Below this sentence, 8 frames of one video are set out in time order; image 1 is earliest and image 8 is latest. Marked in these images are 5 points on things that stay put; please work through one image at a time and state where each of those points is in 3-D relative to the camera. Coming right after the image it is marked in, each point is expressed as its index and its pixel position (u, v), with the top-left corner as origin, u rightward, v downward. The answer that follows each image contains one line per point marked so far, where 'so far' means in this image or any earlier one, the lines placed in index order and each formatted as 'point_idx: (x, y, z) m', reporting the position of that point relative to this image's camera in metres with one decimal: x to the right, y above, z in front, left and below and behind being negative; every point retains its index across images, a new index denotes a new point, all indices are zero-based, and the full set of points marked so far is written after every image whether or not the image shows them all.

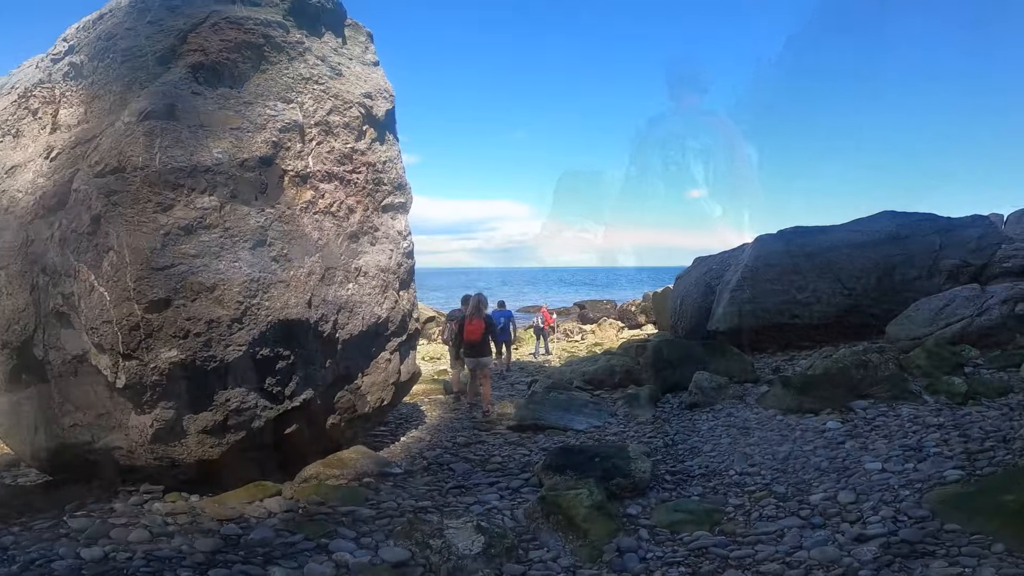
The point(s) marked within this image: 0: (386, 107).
0: (-1.4, +1.9, +12.1) m
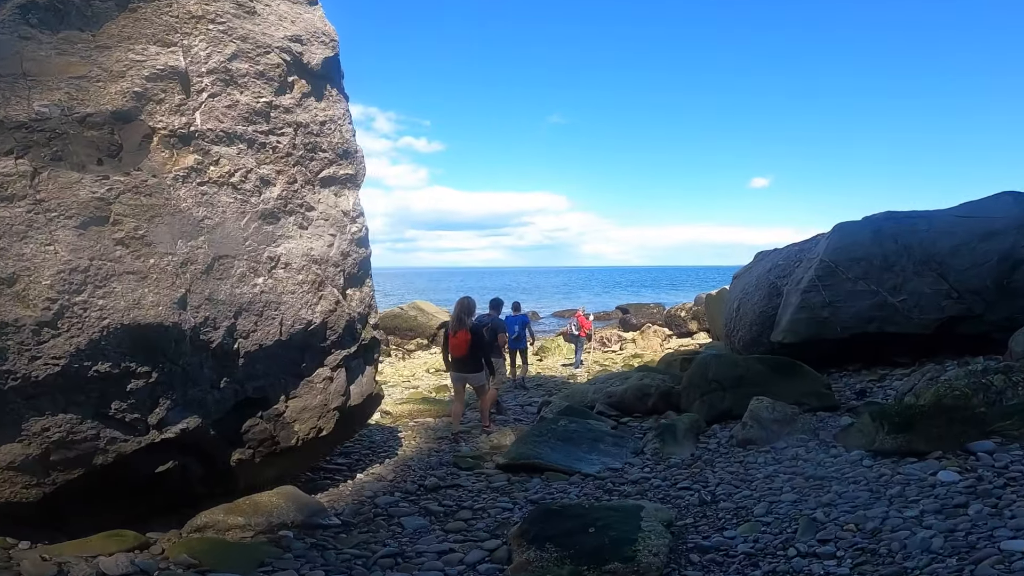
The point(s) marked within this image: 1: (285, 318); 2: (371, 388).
0: (-1.6, +1.9, +9.3) m
1: (-1.7, -0.2, +8.6) m
2: (-1.2, -0.9, +9.8) m
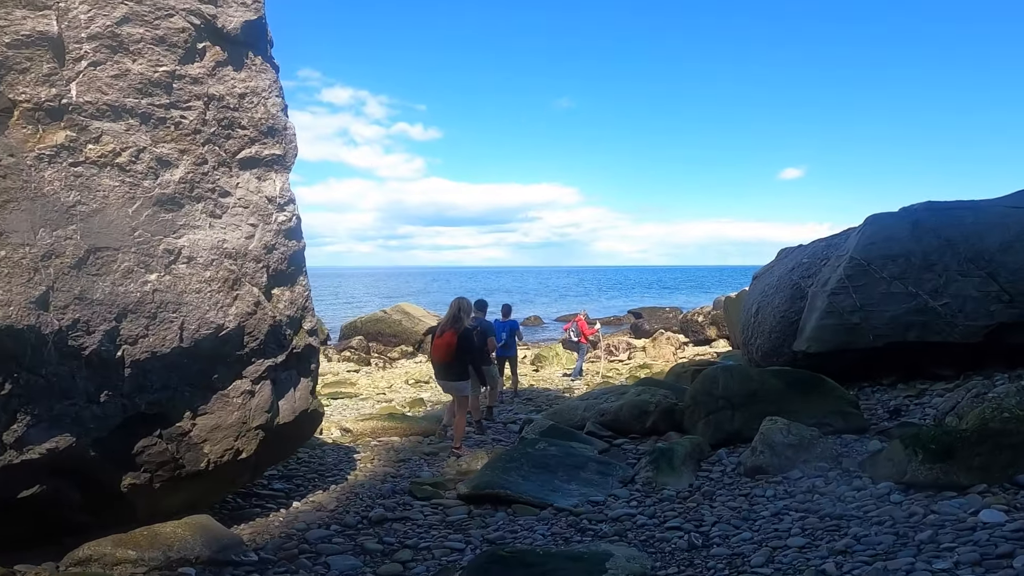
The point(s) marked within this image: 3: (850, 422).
0: (-1.9, +1.9, +8.0) m
1: (-2.1, -0.2, +7.2) m
2: (-1.5, -0.9, +8.4) m
3: (+2.8, -1.1, +9.3) m
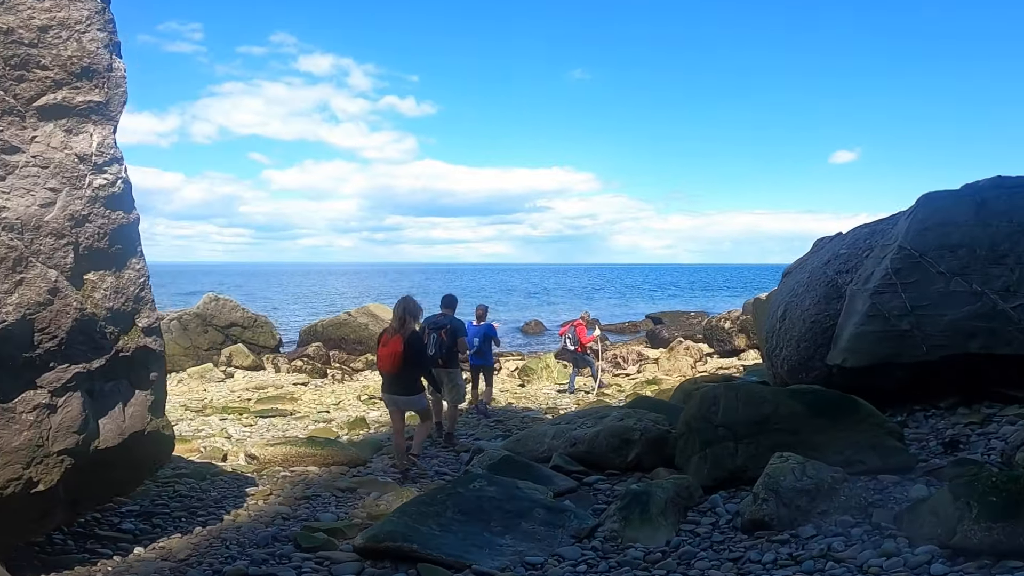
0: (-2.4, +2.0, +6.0) m
1: (-2.7, -0.1, +5.2) m
2: (-2.0, -0.8, +6.4) m
3: (+2.3, -1.1, +7.0) m
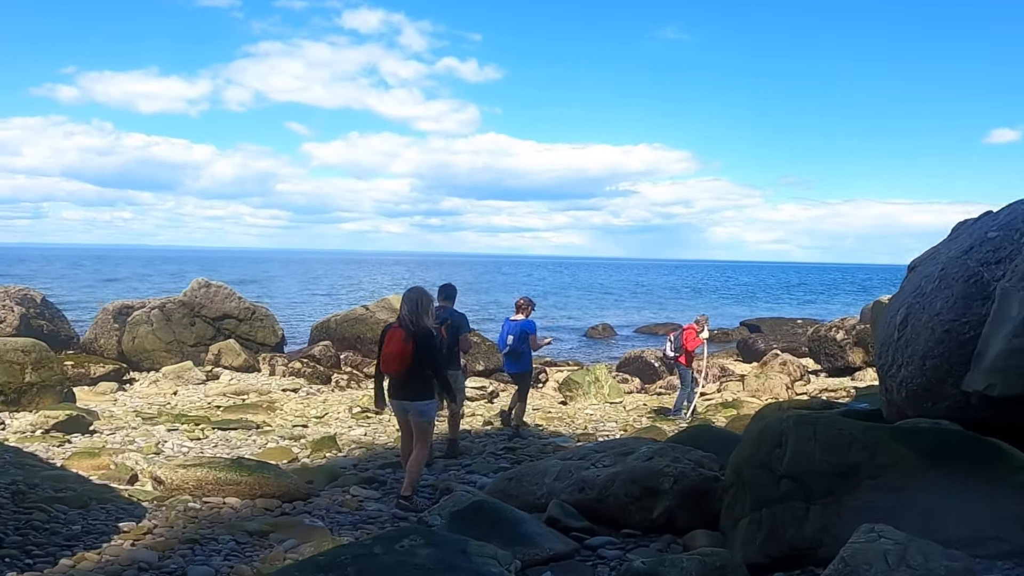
0: (-2.6, +2.2, +4.1) m
1: (-3.0, +0.1, +3.4) m
2: (-2.3, -0.6, +4.4) m
3: (+2.1, -1.0, +4.5) m
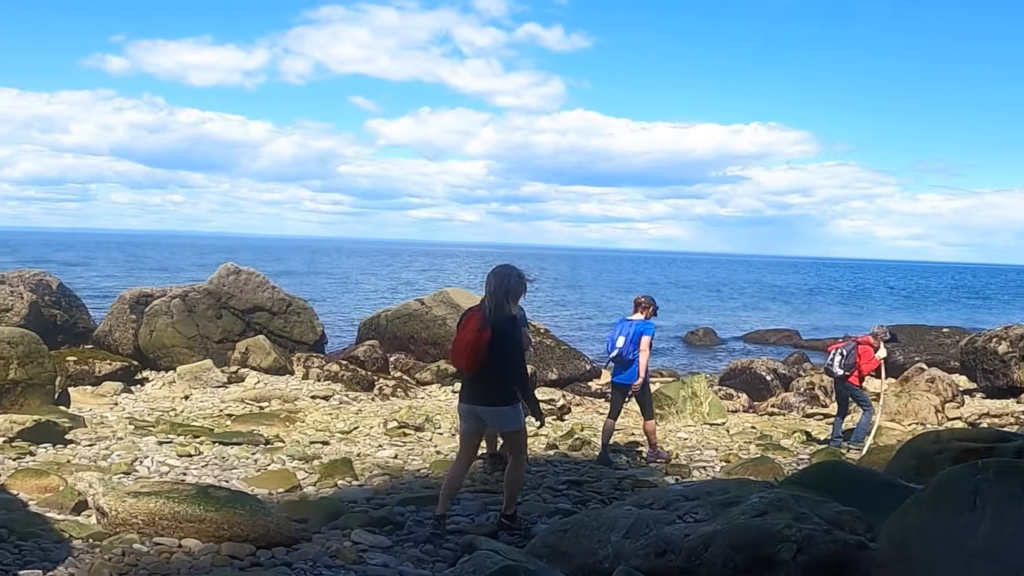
0: (-2.5, +2.4, +2.8) m
1: (-3.0, +0.2, +2.1) m
2: (-2.2, -0.5, +3.1) m
3: (+2.2, -1.0, +2.7) m
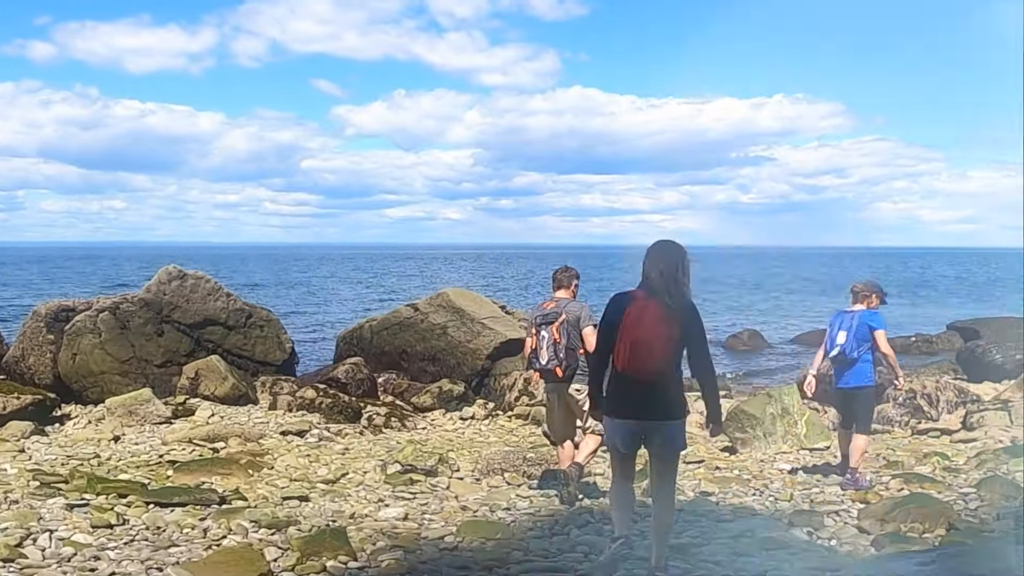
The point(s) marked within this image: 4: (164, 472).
0: (-2.3, +2.4, +1.2) m
1: (-2.7, +0.3, +0.4) m
2: (-1.9, -0.4, +1.3) m
3: (+2.5, -0.8, +1.1) m
4: (-1.5, -0.8, +5.0) m
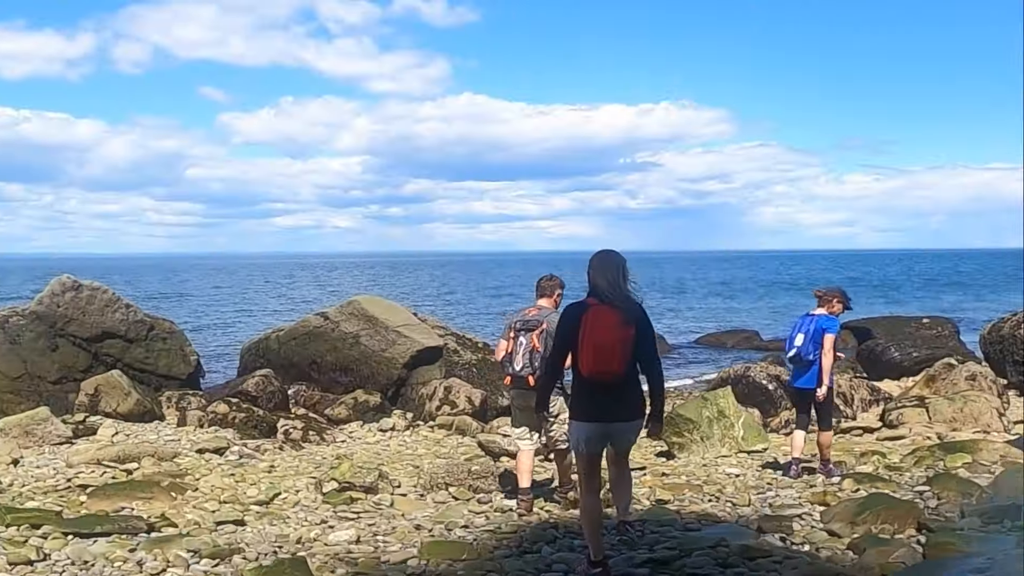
0: (-2.1, +2.4, +0.7) m
1: (-2.4, +0.2, -0.1) m
2: (-1.7, -0.5, +0.9) m
3: (+2.7, -0.7, +1.3) m
4: (-1.8, -0.9, +4.6) m
